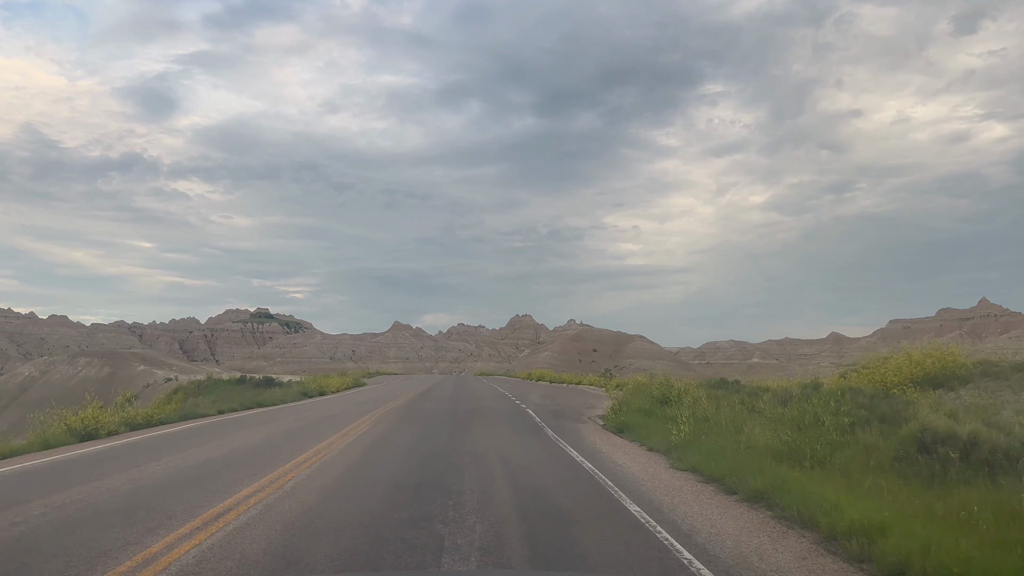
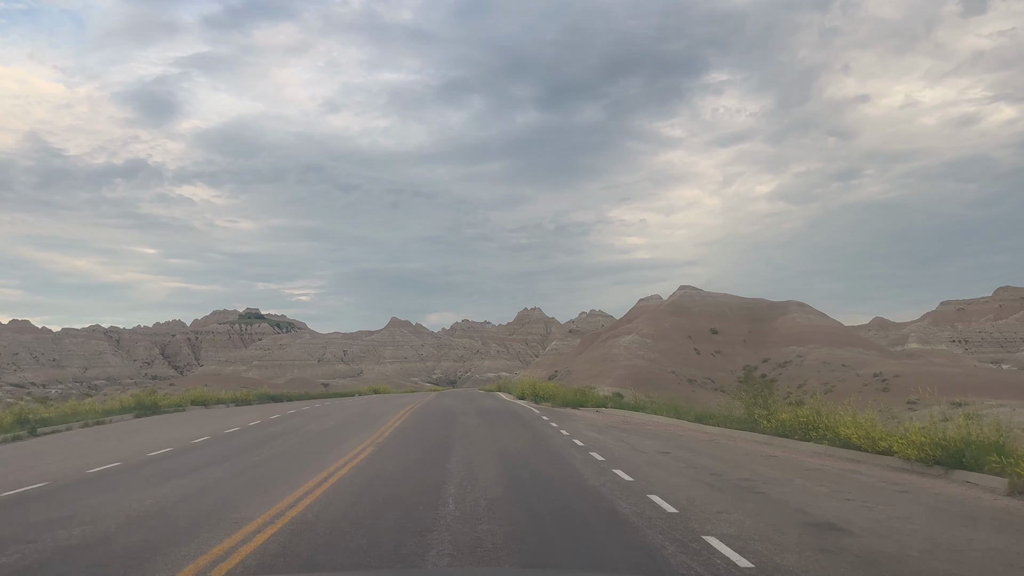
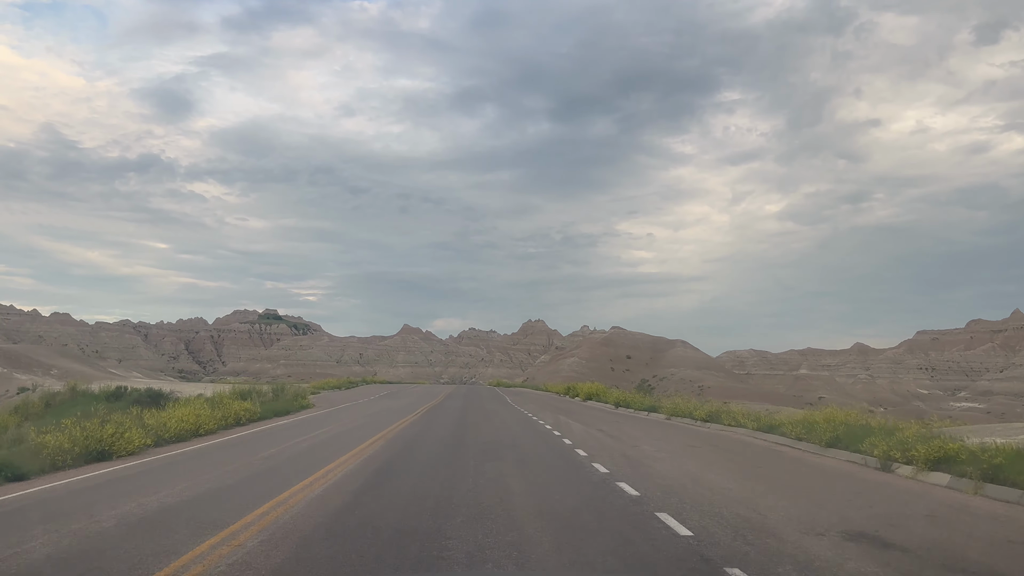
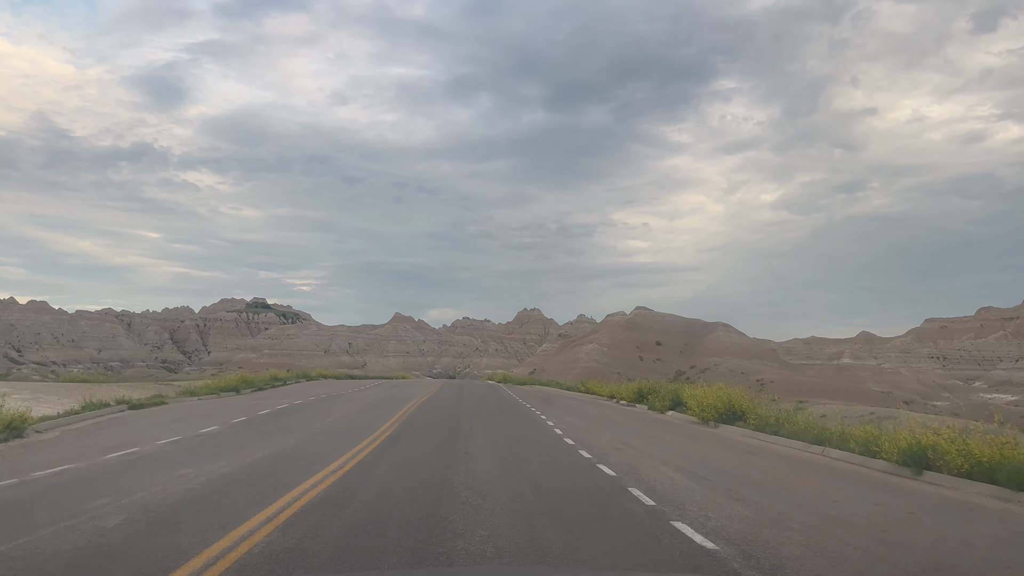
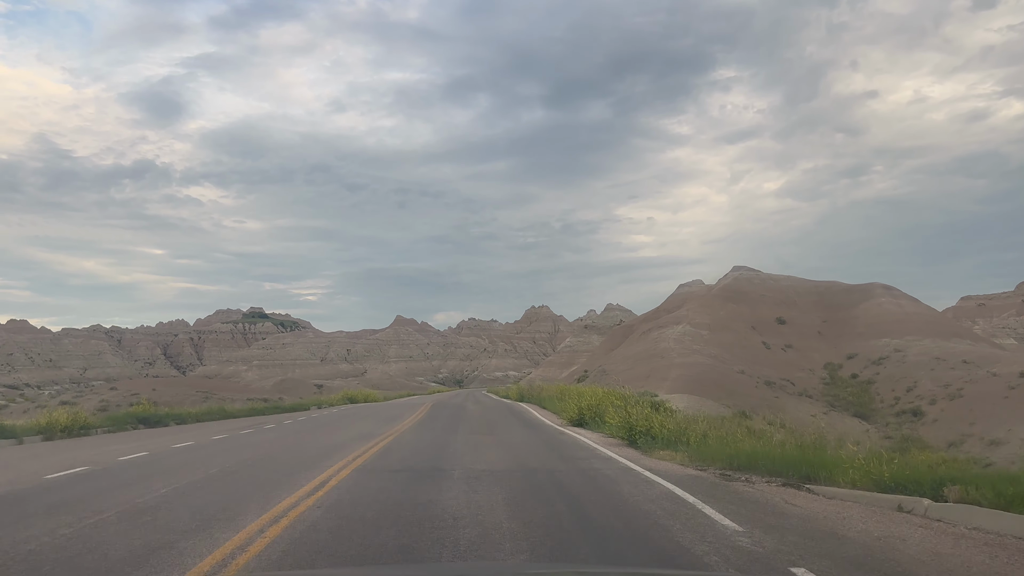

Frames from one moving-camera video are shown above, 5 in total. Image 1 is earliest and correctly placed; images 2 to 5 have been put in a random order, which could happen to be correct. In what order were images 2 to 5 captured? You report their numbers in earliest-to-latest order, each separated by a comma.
3, 4, 2, 5
